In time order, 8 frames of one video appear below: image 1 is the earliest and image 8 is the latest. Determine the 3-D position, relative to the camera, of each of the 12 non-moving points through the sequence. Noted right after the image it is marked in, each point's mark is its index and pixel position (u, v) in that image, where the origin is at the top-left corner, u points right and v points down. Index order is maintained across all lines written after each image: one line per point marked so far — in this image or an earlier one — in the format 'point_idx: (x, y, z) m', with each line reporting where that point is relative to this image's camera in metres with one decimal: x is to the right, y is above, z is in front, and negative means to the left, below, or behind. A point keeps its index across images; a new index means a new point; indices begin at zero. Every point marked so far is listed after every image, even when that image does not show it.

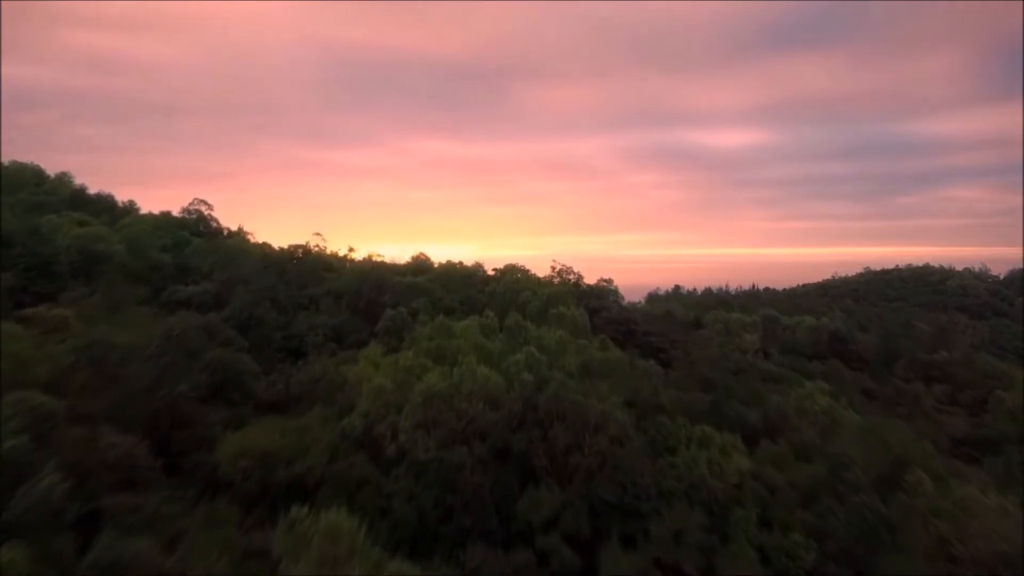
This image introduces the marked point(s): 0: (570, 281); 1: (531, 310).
0: (+1.1, +0.2, +19.1) m
1: (+0.2, -0.4, +12.8) m
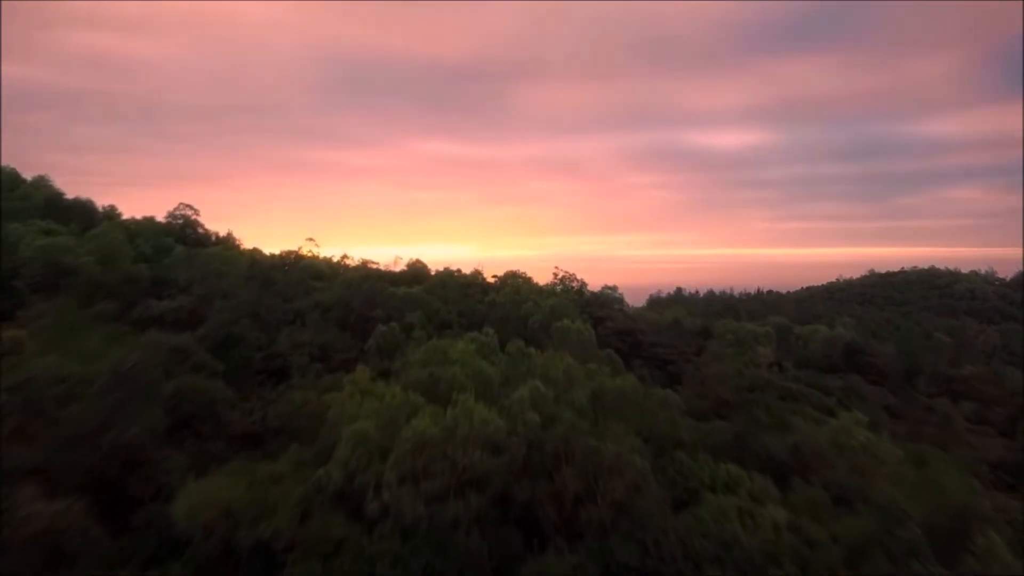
0: (+1.1, 0.0, +18.4) m
1: (+0.2, -0.5, +12.0) m
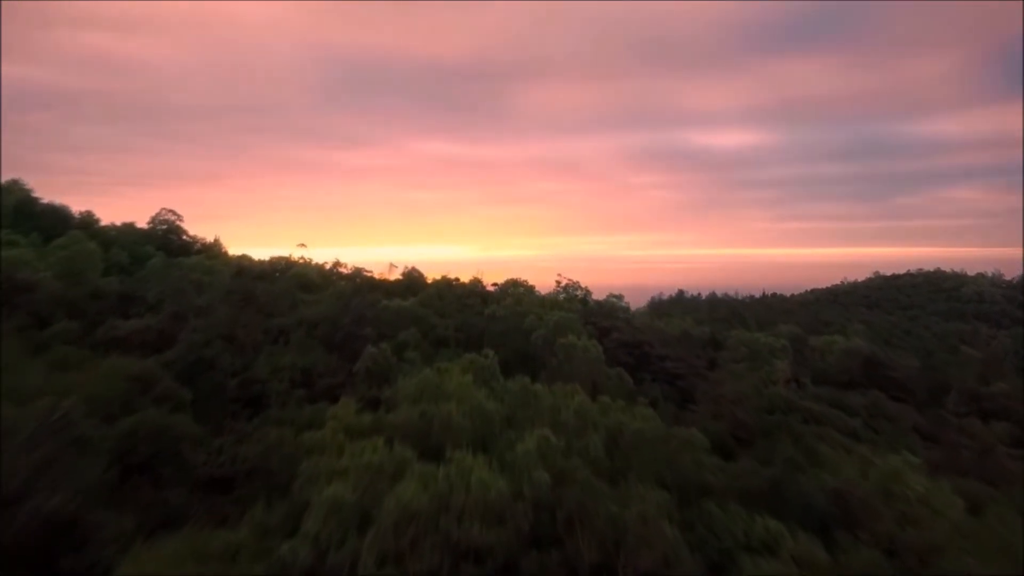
0: (+1.1, -0.1, +17.5) m
1: (+0.2, -0.7, +11.2) m
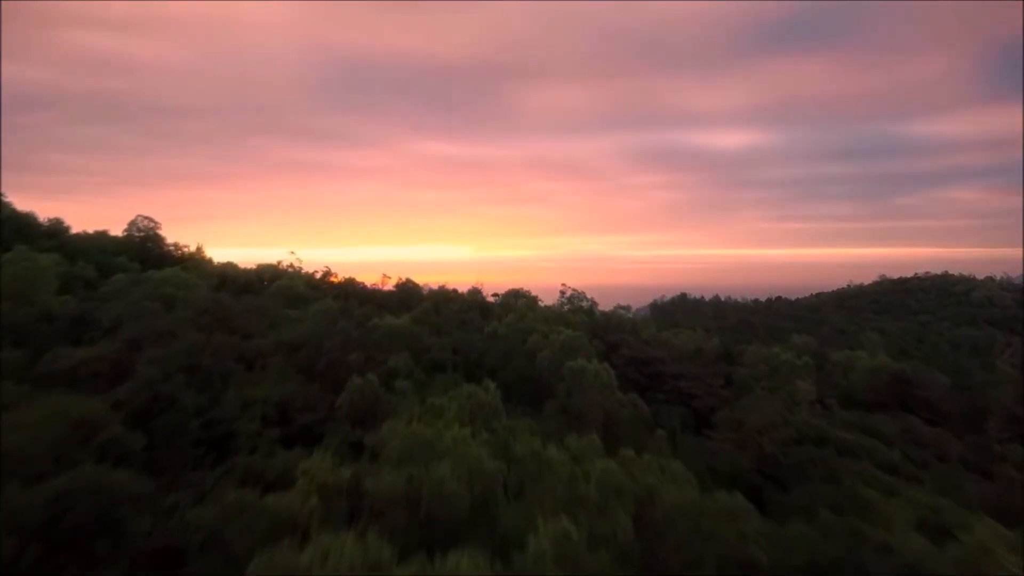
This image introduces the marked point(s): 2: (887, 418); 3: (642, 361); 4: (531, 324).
0: (+1.2, -0.3, +16.5) m
1: (+0.3, -0.8, +10.2) m
2: (+4.8, -1.7, +12.4) m
3: (+1.9, -1.1, +14.1) m
4: (+0.3, -0.4, +11.8) m
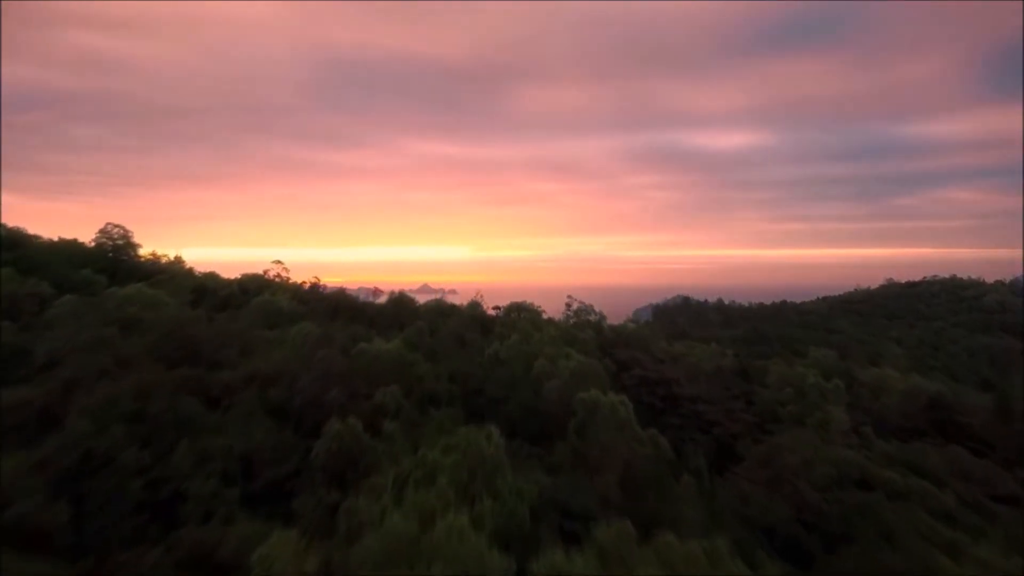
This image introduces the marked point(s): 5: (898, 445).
0: (+1.2, -0.5, +15.4) m
1: (+0.3, -1.0, +9.0) m
2: (+4.9, -1.9, +11.2) m
3: (+1.9, -1.3, +12.9) m
4: (+0.3, -0.6, +10.6) m
5: (+4.4, -1.8, +11.0) m
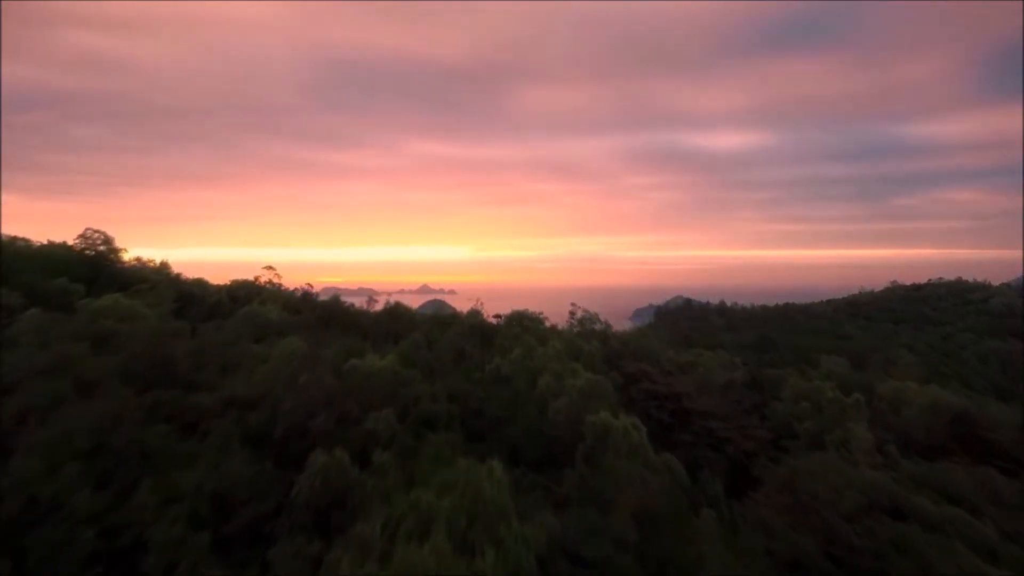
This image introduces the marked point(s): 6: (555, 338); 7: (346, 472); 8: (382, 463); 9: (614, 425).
0: (+1.2, -0.6, +14.7) m
1: (+0.3, -1.2, +8.3) m
2: (+4.9, -2.0, +10.6) m
3: (+1.9, -1.4, +12.2) m
4: (+0.3, -0.8, +10.0) m
5: (+4.4, -1.9, +10.3) m
6: (+0.5, -0.6, +12.1) m
7: (-1.1, -1.2, +6.1) m
8: (-0.9, -1.2, +6.4) m
9: (+0.8, -1.1, +7.9) m
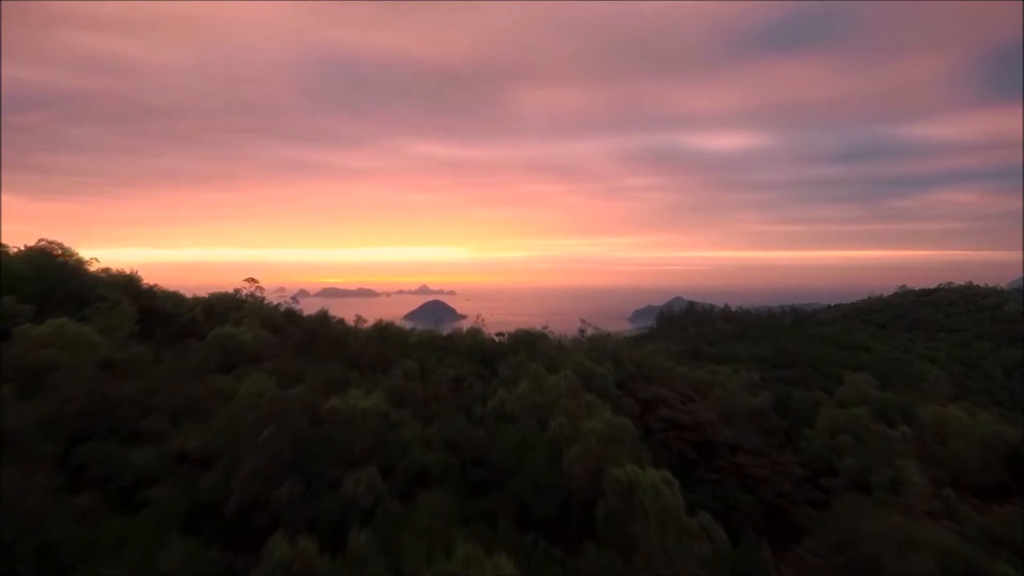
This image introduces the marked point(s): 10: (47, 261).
0: (+1.3, -0.9, +13.4) m
1: (+0.4, -1.4, +7.1) m
2: (+4.9, -2.2, +9.3) m
3: (+2.0, -1.6, +11.0) m
4: (+0.4, -1.0, +8.7) m
5: (+4.5, -2.1, +9.1) m
6: (+0.6, -0.9, +10.8) m
7: (-1.0, -1.4, +4.8) m
8: (-0.8, -1.4, +5.2) m
9: (+0.9, -1.3, +6.6) m
10: (-5.3, +0.2, +10.6) m
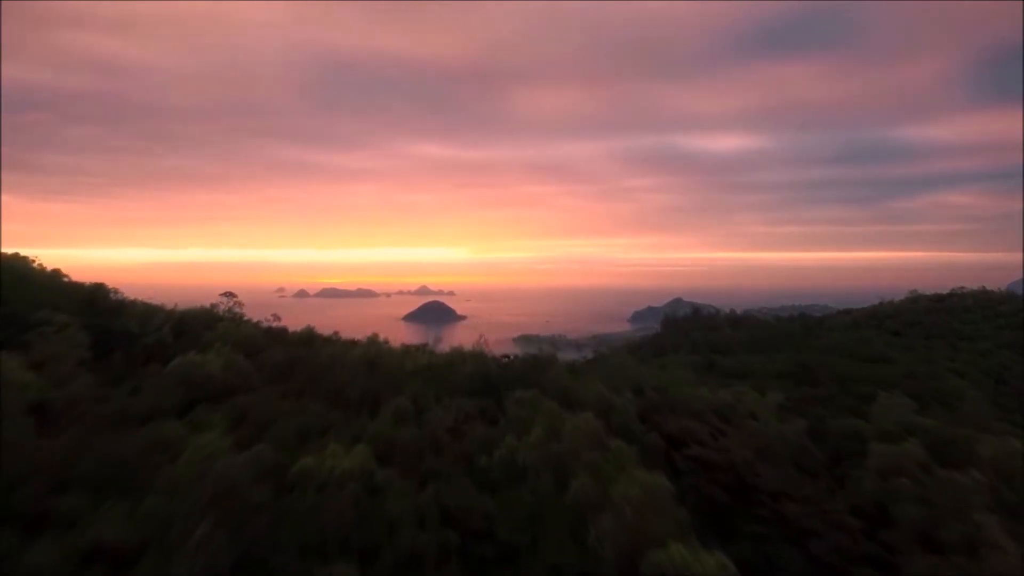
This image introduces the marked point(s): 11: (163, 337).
0: (+1.4, -1.1, +12.0) m
1: (+0.5, -1.6, +5.6) m
2: (+5.0, -2.4, +7.9) m
3: (+2.1, -1.8, +9.5) m
4: (+0.5, -1.2, +7.3) m
5: (+4.6, -2.3, +7.6) m
6: (+0.7, -1.1, +9.4) m
7: (-0.9, -1.6, +3.4) m
8: (-0.7, -1.6, +3.7) m
9: (+1.0, -1.5, +5.2) m
10: (-5.3, 0.0, +9.2) m
11: (-3.7, -0.6, +10.1) m
